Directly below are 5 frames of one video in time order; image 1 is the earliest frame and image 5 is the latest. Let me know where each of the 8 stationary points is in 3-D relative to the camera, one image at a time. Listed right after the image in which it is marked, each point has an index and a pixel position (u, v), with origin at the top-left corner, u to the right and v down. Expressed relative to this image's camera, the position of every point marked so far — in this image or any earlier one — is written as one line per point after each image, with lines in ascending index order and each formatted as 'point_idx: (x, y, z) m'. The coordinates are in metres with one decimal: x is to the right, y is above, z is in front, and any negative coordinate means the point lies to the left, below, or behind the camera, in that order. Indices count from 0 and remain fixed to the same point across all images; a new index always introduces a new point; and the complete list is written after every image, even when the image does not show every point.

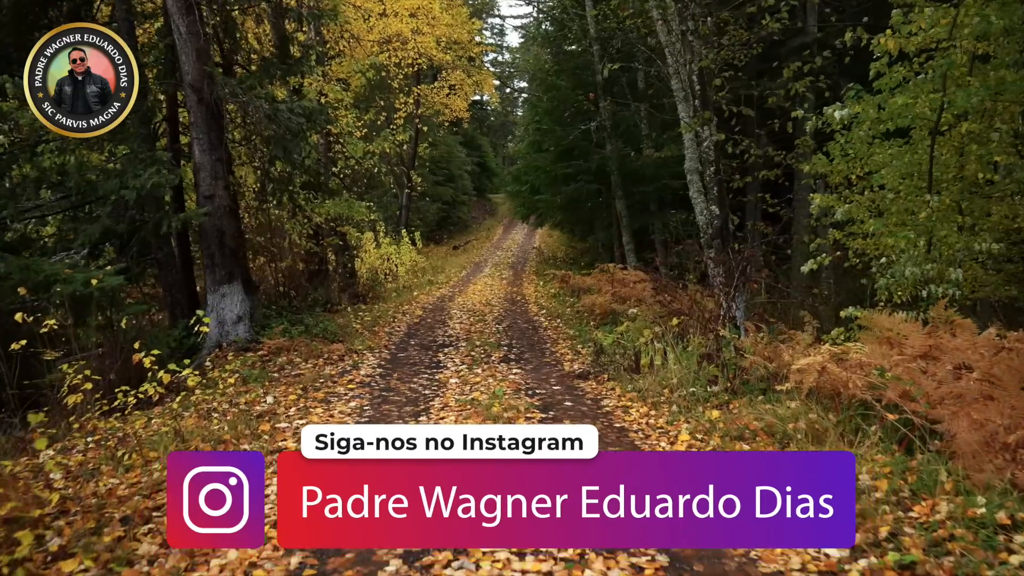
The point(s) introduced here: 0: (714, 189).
0: (+2.5, +1.2, +9.5) m
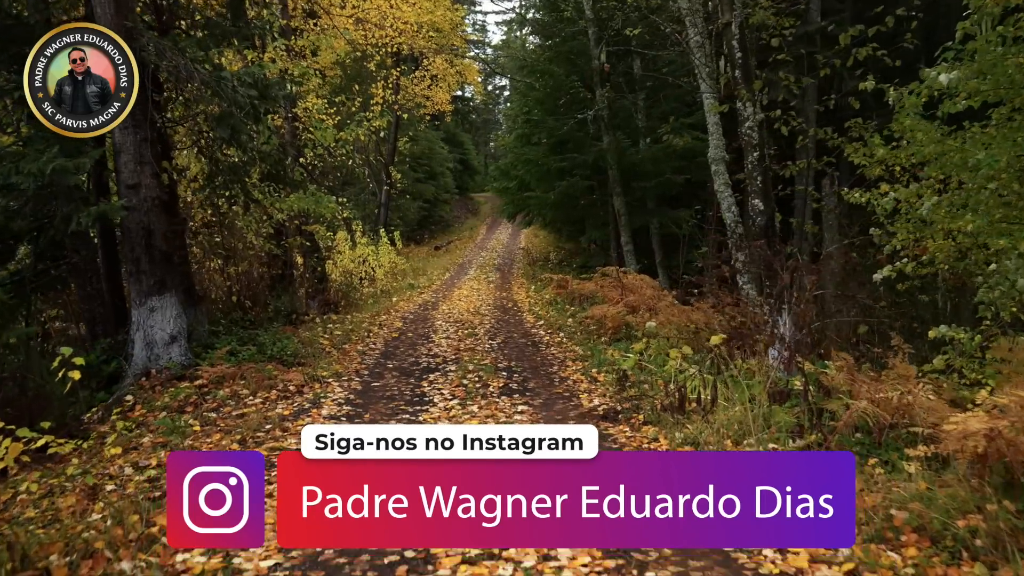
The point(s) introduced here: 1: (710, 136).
0: (+2.5, +1.1, +7.8) m
1: (+2.7, +2.0, +10.2) m
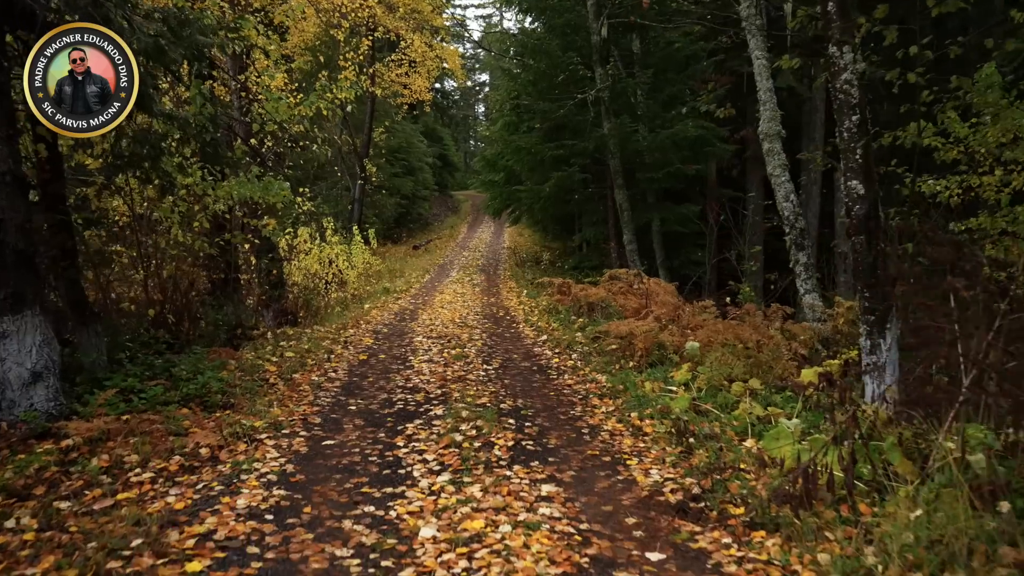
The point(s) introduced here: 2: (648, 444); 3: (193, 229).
0: (+2.6, +1.0, +5.7) m
1: (+2.7, +1.9, +8.1) m
2: (+0.9, -1.0, +5.1) m
3: (-3.5, +0.7, +8.4) m
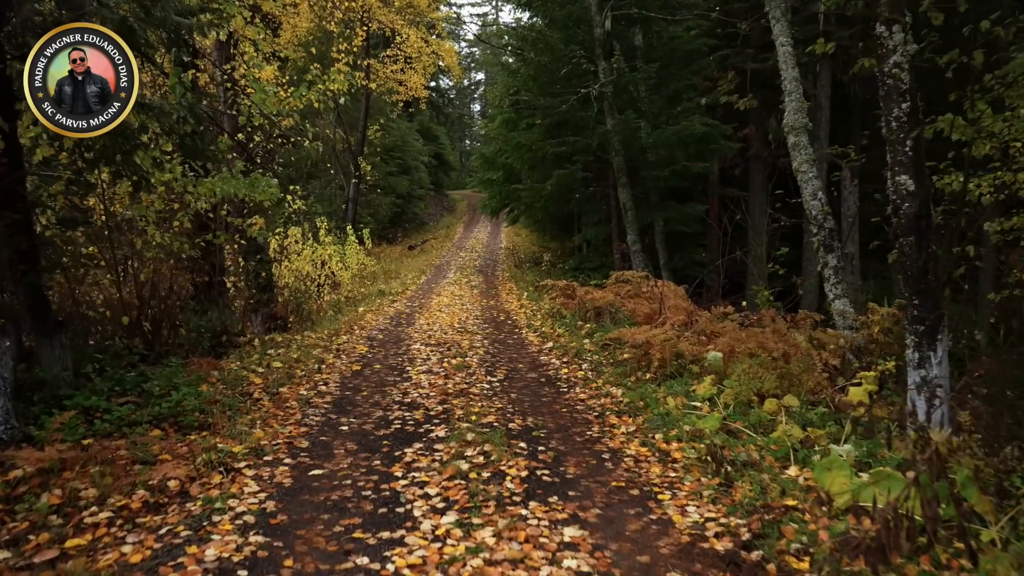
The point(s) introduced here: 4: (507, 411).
0: (+2.7, +1.0, +5.1) m
1: (+2.7, +1.9, +7.5) m
2: (+1.0, -1.1, +4.5) m
3: (-3.4, +0.6, +7.7) m
4: (0.0, -1.0, +5.9) m
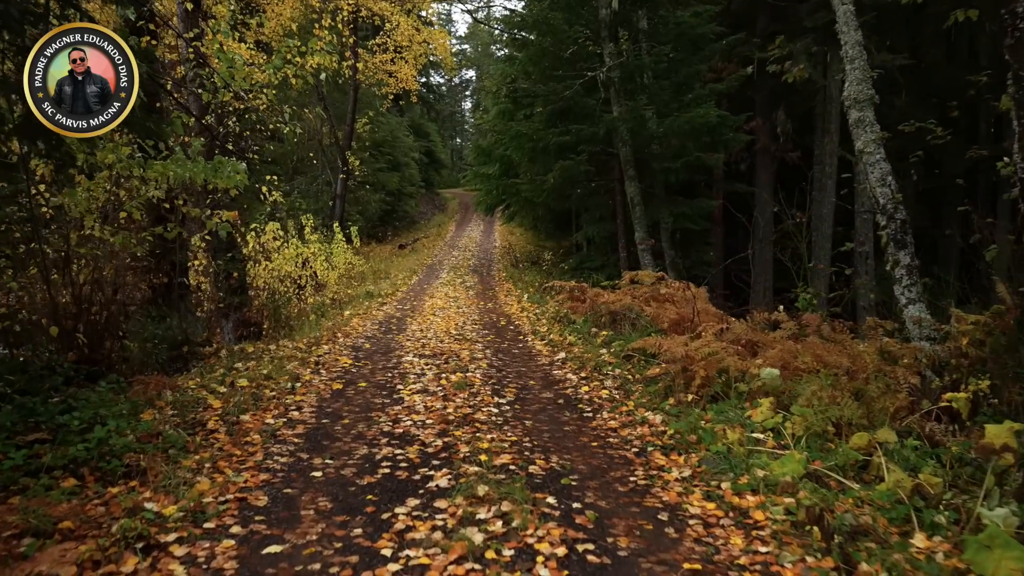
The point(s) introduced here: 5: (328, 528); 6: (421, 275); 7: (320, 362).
0: (+2.8, +0.9, +4.0) m
1: (+2.8, +1.9, +6.3) m
2: (+1.1, -1.1, +3.3) m
3: (-3.3, +0.6, +6.5) m
4: (+0.1, -1.0, +4.7) m
5: (-0.8, -1.1, +3.5) m
6: (-2.3, +0.3, +19.4) m
7: (-1.9, -0.7, +7.7) m
